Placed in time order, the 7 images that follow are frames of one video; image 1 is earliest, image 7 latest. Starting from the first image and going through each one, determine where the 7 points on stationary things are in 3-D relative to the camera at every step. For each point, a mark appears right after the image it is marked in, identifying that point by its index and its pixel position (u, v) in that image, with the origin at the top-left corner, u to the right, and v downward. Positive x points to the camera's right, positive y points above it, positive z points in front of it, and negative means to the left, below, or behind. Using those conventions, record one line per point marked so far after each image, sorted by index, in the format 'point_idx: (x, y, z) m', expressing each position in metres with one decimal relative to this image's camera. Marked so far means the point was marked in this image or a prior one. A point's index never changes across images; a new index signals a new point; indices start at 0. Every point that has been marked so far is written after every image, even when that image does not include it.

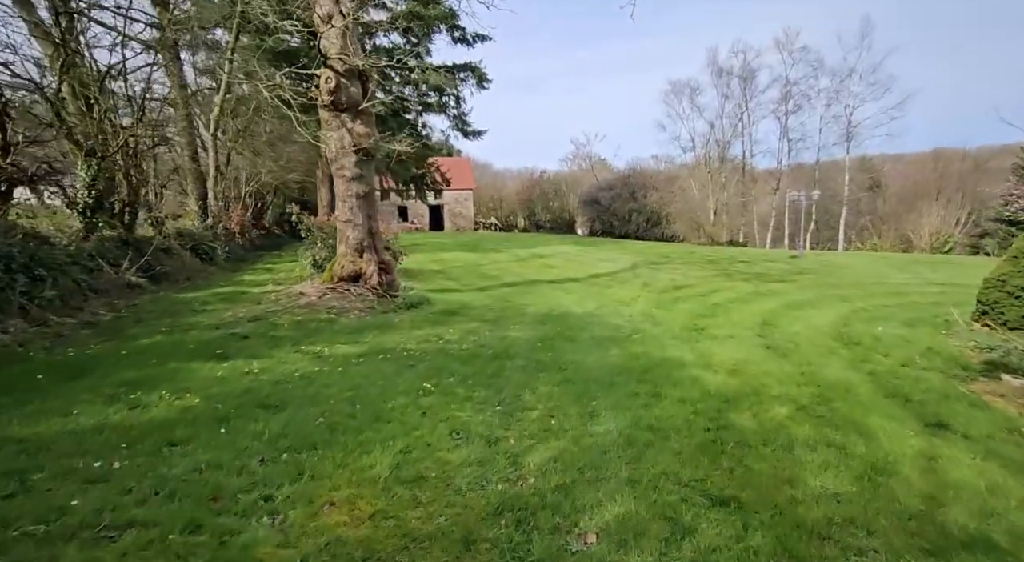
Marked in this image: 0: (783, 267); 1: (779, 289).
0: (+7.2, +0.3, +14.9) m
1: (+5.1, -0.2, +10.6) m
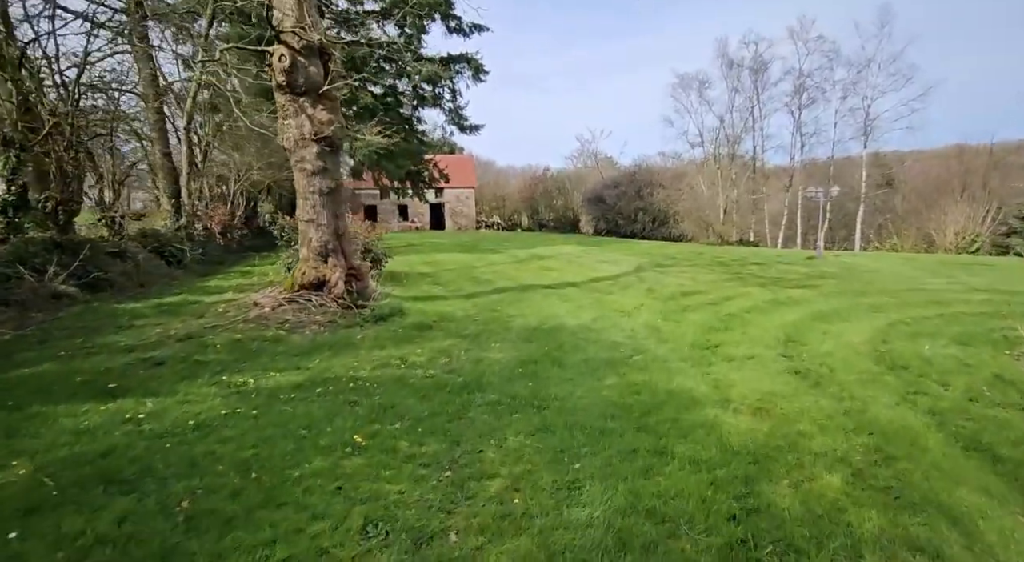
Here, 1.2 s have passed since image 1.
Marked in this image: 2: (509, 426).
0: (+7.1, +0.3, +13.8) m
1: (+4.9, -0.3, +9.5) m
2: (0.0, -0.9, +3.6) m
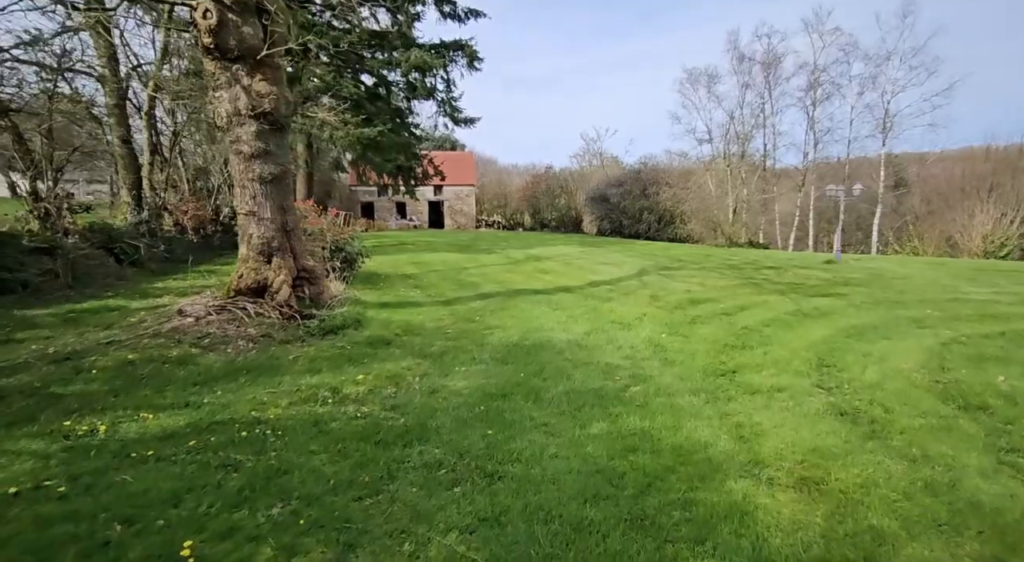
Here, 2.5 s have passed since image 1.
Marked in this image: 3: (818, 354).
0: (+6.9, +0.1, +12.6) m
1: (+4.7, -0.4, +8.3) m
2: (-0.3, -1.0, +2.4) m
3: (+3.2, -0.8, +5.9) m
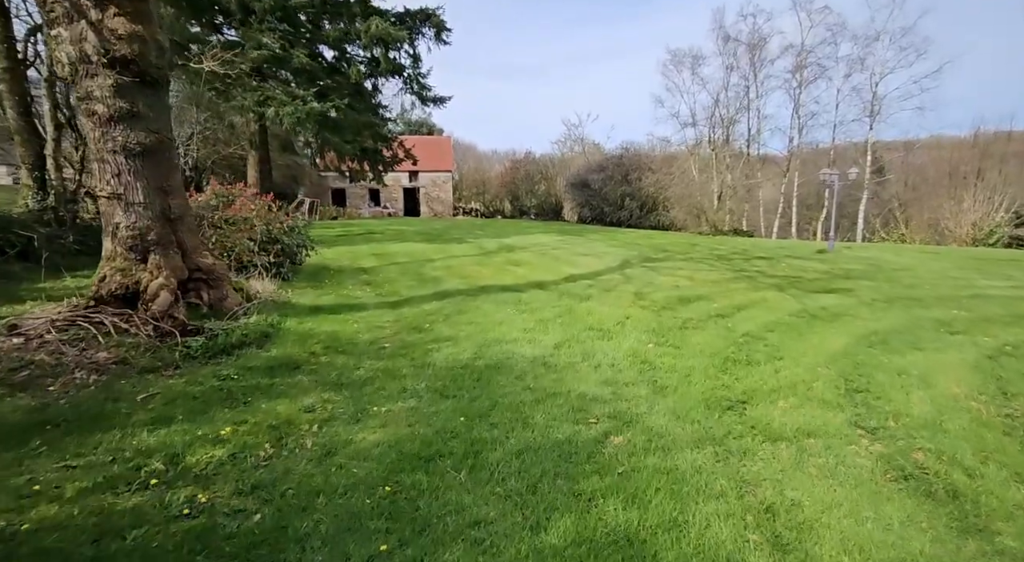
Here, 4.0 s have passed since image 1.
0: (+6.3, +0.3, +11.5) m
1: (+4.2, -0.4, +7.2) m
2: (-0.6, -1.1, +1.2) m
3: (+2.8, -0.8, +4.7) m
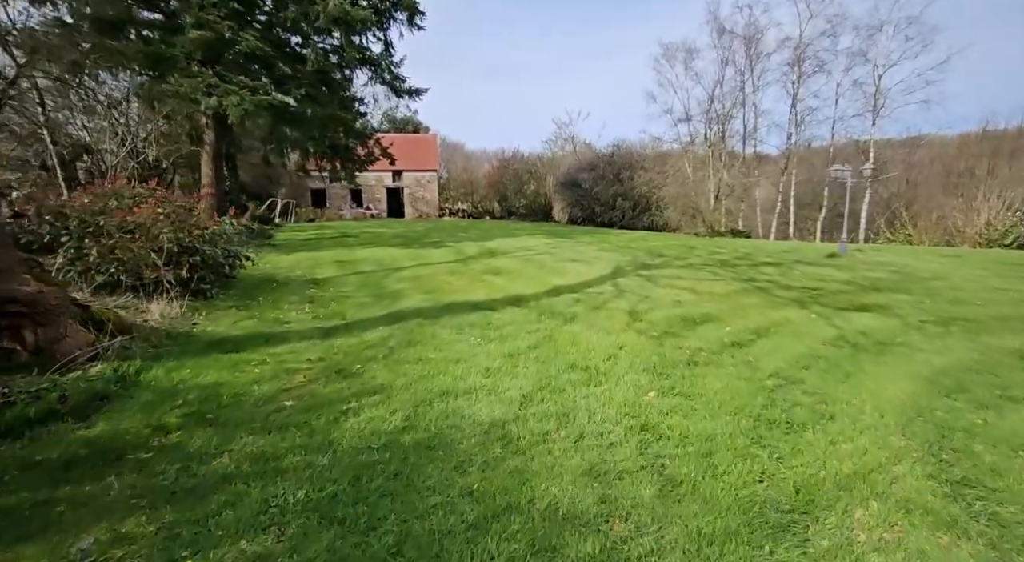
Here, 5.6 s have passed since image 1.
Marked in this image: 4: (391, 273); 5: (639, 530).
0: (+5.8, +0.1, +10.1) m
1: (+3.8, -0.6, +5.8) m
2: (-0.9, -1.3, -0.3) m
3: (+2.5, -1.0, +3.3) m
4: (-2.4, +0.2, +10.8) m
5: (+0.5, -1.1, +2.4) m
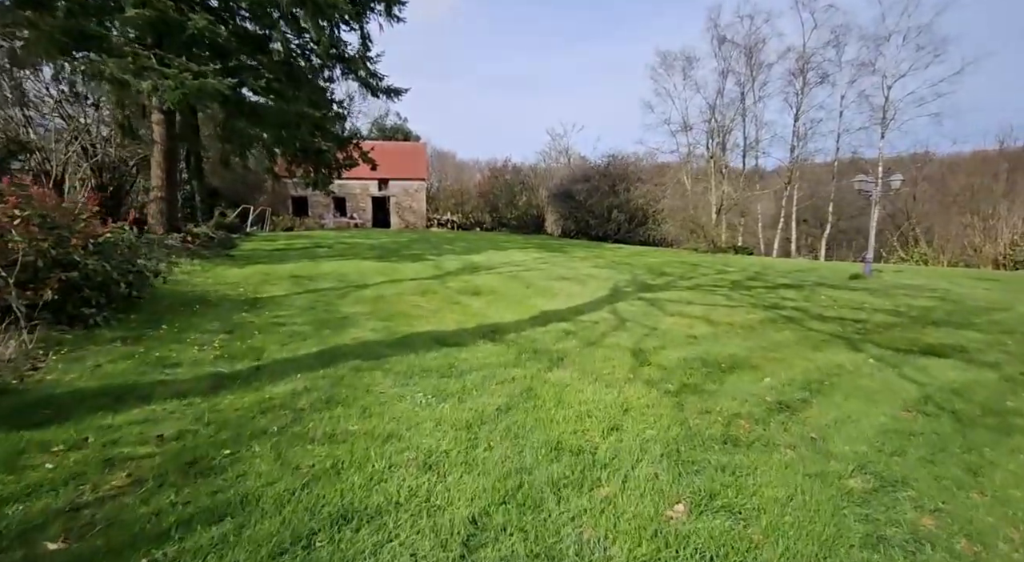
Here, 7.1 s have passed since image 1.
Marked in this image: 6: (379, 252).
0: (+5.5, -0.3, +8.5) m
1: (+3.5, -0.9, +4.2) m
2: (-1.1, -1.4, -2.0) m
3: (+2.2, -1.2, +1.7) m
4: (-2.7, -0.2, +9.2) m
5: (+0.3, -1.2, +0.8) m
6: (-3.8, +0.8, +16.0) m
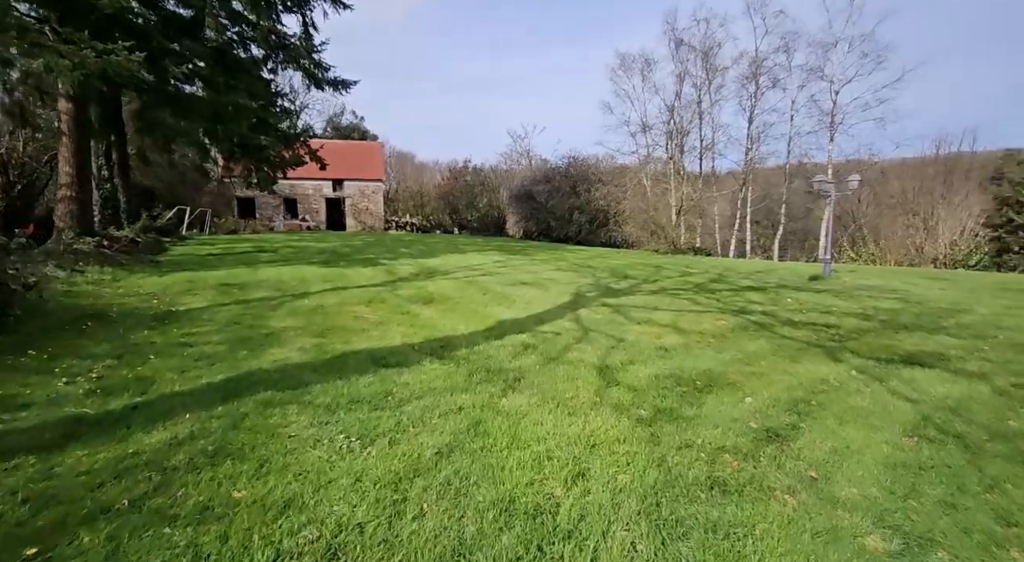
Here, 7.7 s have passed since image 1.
0: (+4.9, -0.4, +8.2) m
1: (+3.2, -0.9, +3.7) m
2: (-1.0, -1.5, -2.8) m
3: (+2.0, -1.3, +1.1) m
4: (-3.4, -0.3, +8.3) m
5: (+0.2, -1.3, +0.1) m
6: (-5.0, +0.6, +15.0) m
